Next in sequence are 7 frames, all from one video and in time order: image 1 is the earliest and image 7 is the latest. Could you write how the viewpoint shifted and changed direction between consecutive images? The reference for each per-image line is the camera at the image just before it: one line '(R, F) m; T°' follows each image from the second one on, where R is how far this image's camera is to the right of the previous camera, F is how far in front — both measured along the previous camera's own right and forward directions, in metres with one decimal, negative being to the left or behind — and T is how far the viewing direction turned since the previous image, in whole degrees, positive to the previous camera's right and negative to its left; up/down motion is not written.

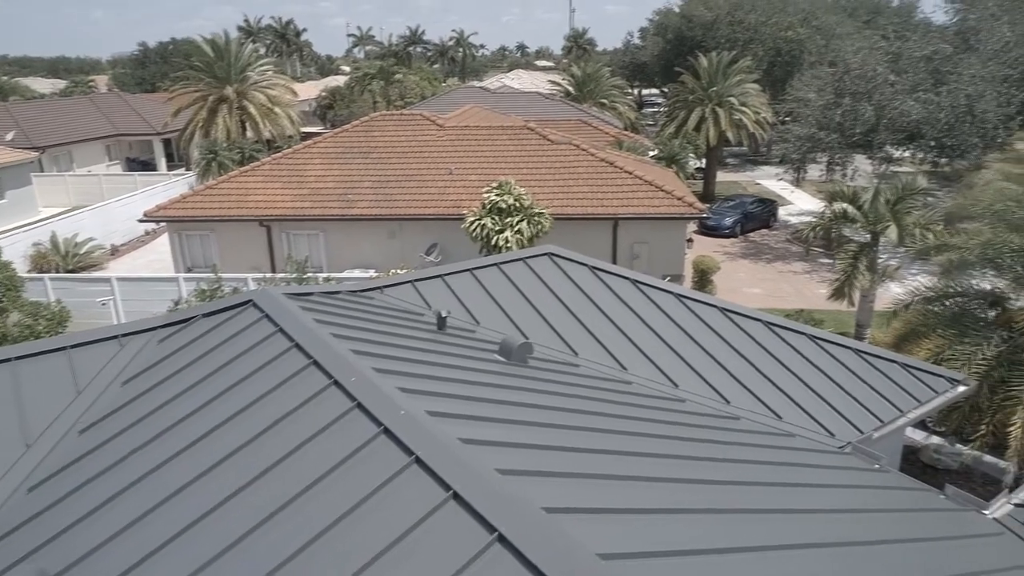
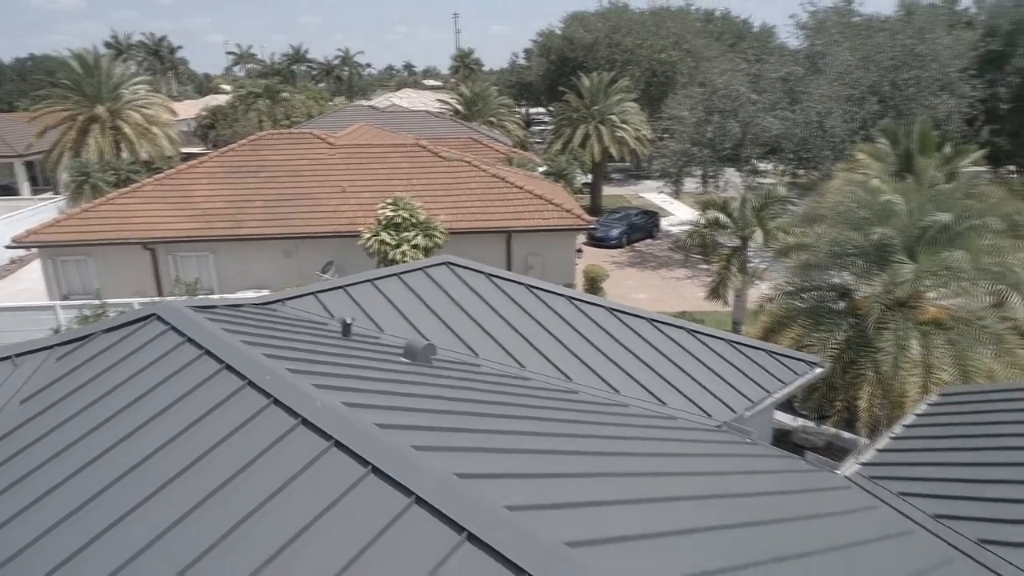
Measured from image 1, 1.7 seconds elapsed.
(-0.1, -0.5) m; +8°
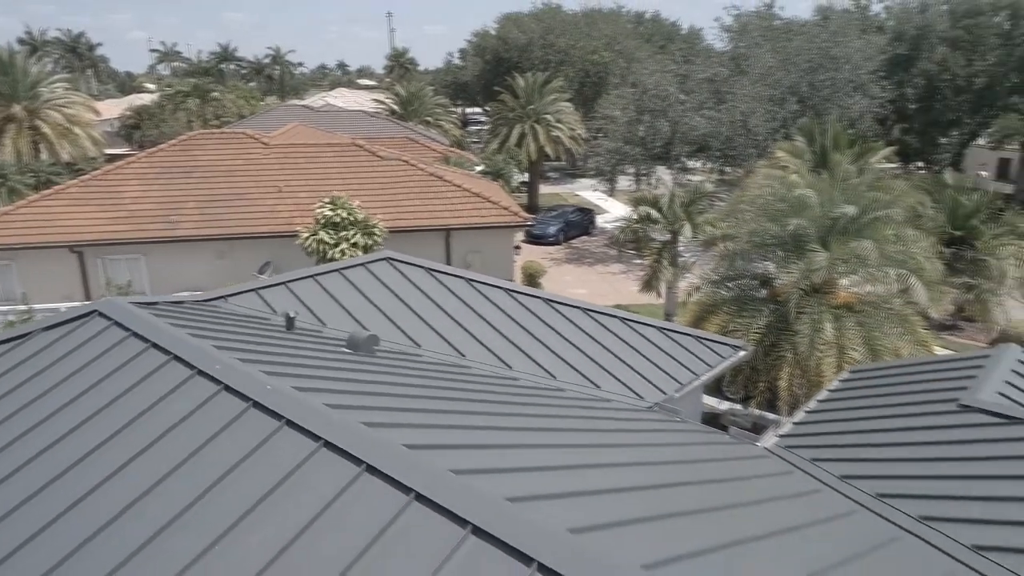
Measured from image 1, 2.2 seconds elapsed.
(0.0, -0.3) m; +5°
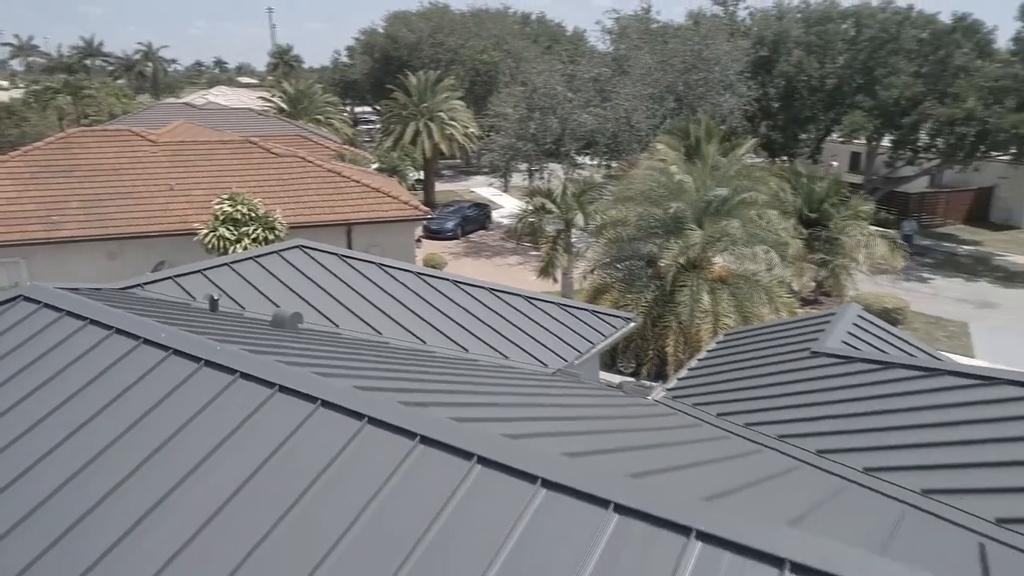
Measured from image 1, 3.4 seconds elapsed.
(-0.2, -0.8) m; +8°
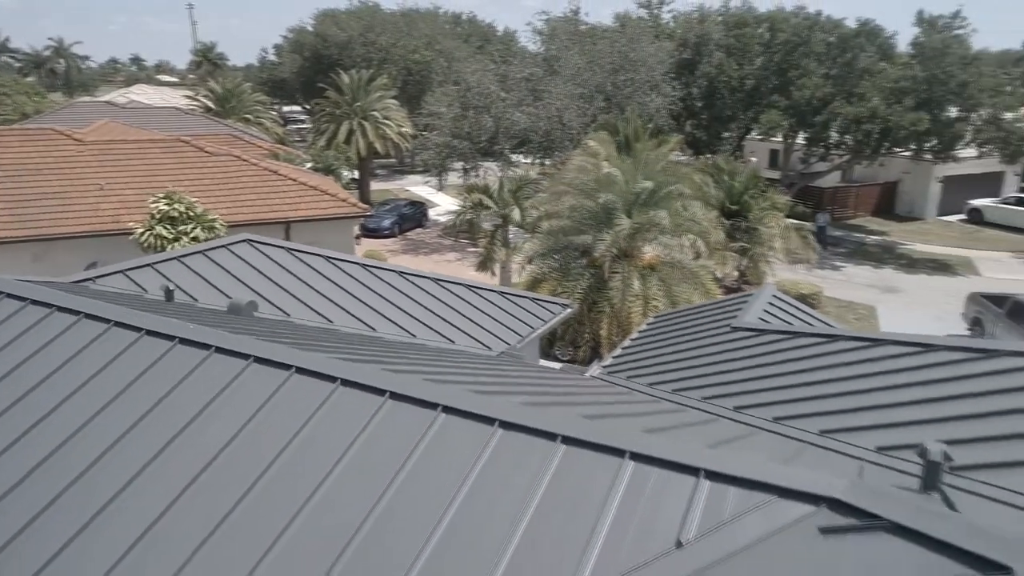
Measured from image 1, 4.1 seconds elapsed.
(-0.1, -0.6) m; +5°
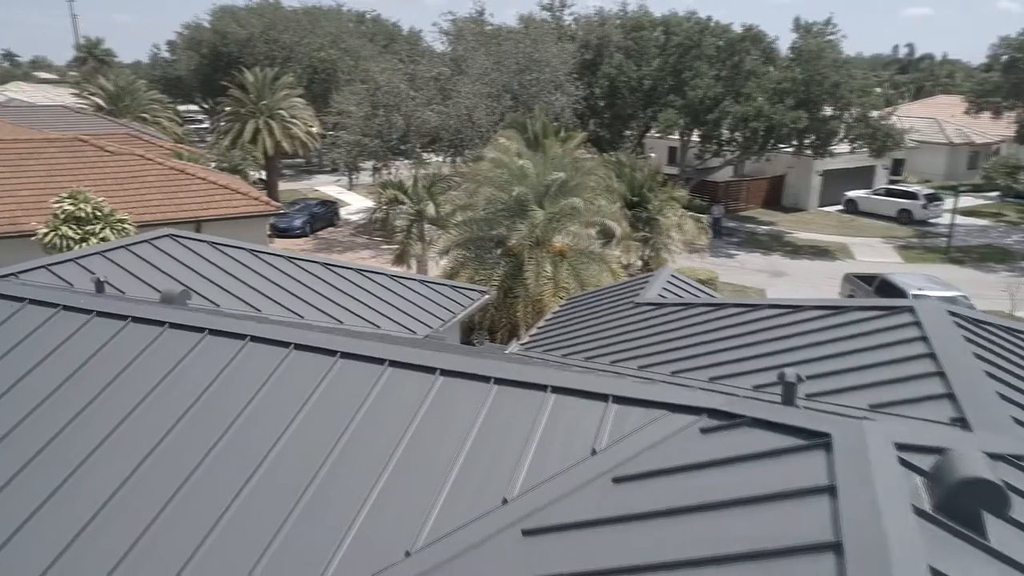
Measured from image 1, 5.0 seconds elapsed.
(-0.2, -0.7) m; +7°
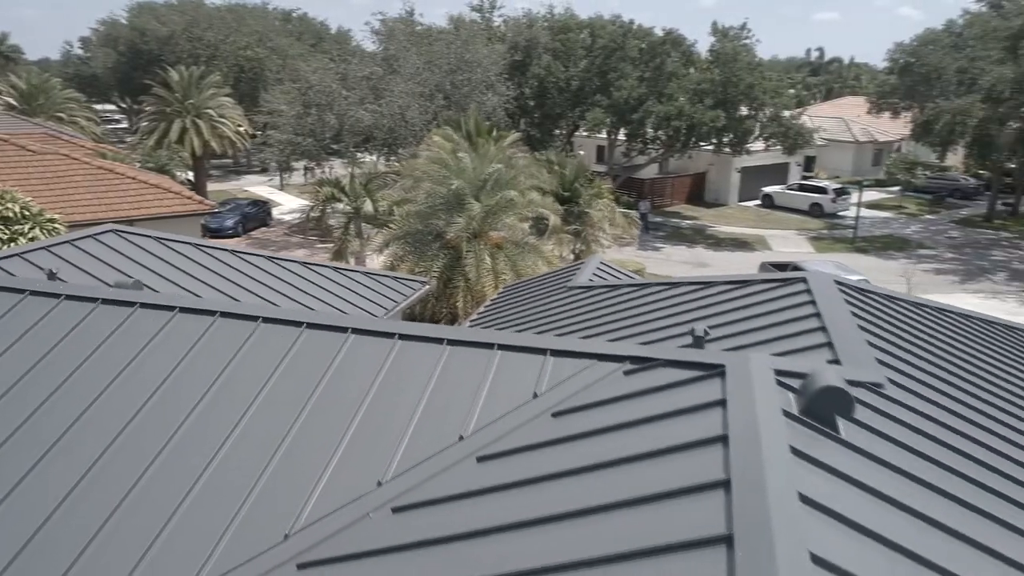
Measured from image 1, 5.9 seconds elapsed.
(-0.1, -0.7) m; +5°
